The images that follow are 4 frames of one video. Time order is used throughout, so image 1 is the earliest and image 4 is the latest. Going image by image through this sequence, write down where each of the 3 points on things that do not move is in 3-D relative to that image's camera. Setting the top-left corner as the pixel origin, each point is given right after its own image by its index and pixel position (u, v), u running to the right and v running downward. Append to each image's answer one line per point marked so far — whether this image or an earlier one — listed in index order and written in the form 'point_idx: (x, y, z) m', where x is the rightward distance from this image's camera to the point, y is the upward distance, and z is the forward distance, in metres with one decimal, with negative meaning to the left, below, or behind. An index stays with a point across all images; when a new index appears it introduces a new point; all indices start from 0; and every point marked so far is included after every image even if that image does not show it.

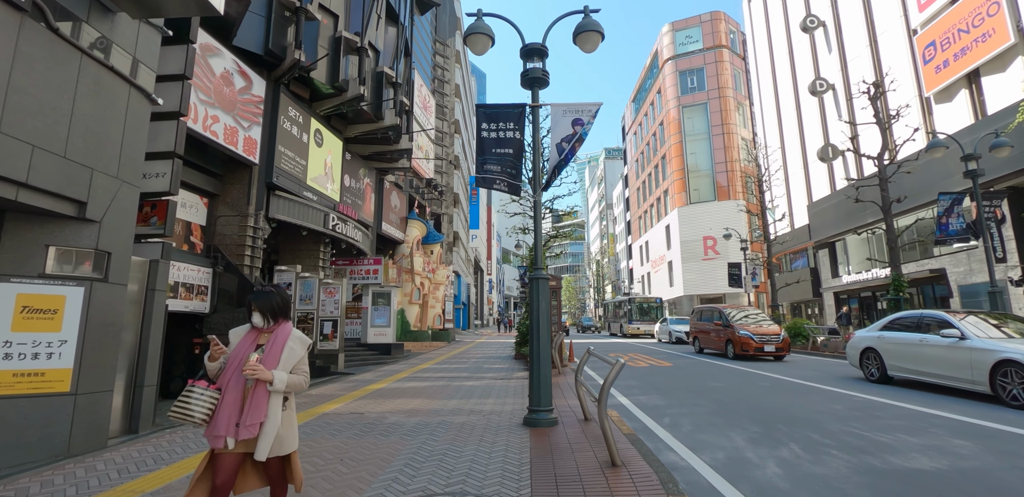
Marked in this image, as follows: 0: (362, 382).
0: (-3.2, -2.8, +10.3) m
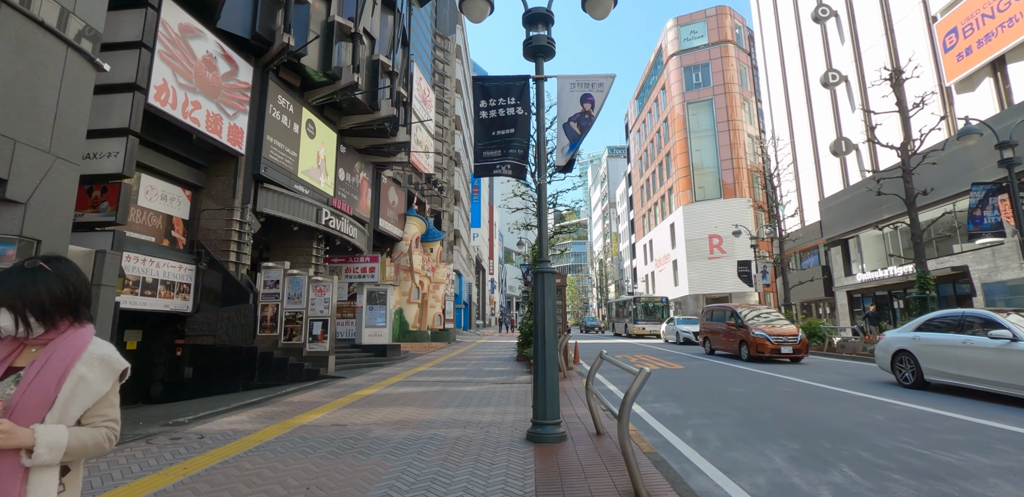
0: (-3.1, -2.7, +9.5) m
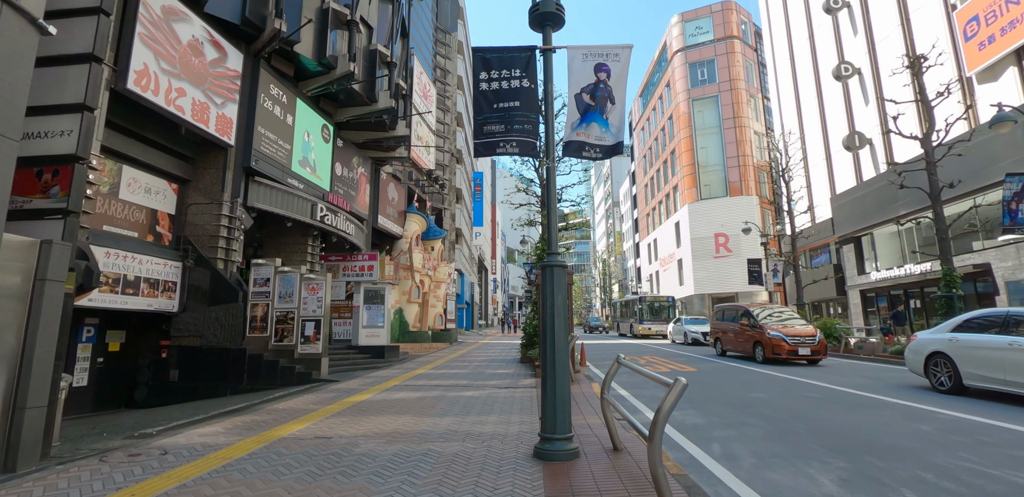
0: (-3.1, -2.6, +8.9) m
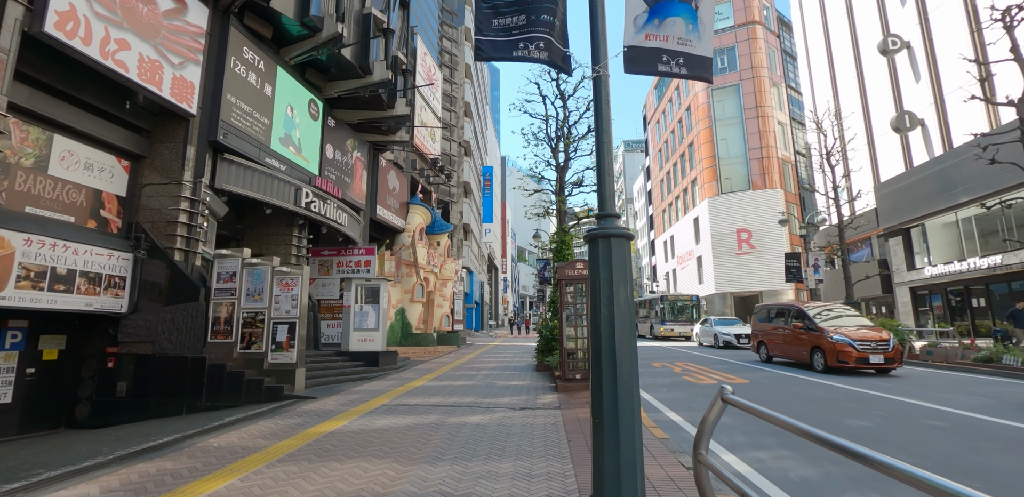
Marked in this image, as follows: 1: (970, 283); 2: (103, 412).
0: (-2.8, -2.4, +7.0) m
1: (+18.1, -1.4, +19.1) m
2: (-7.6, -3.0, +9.0) m
